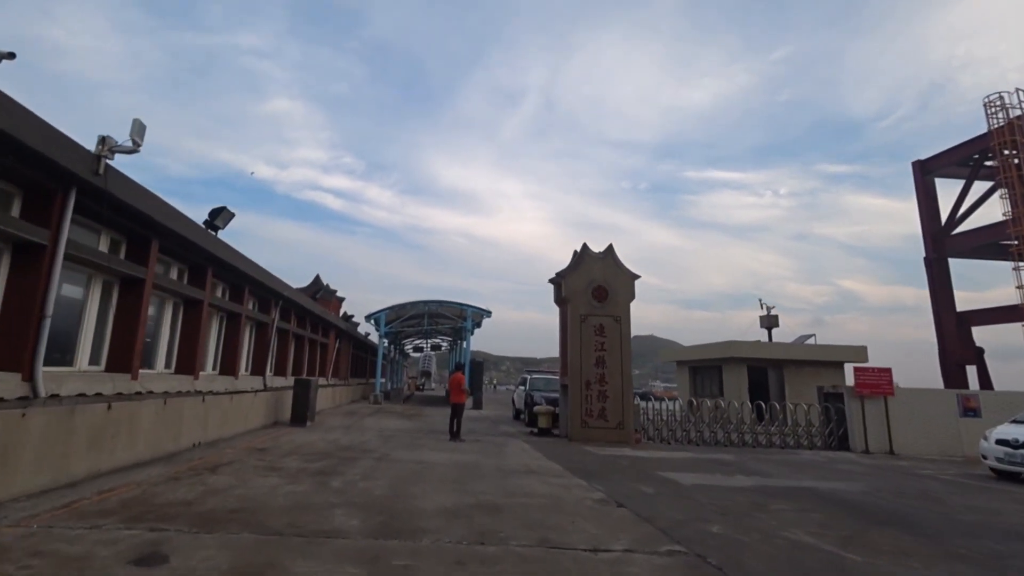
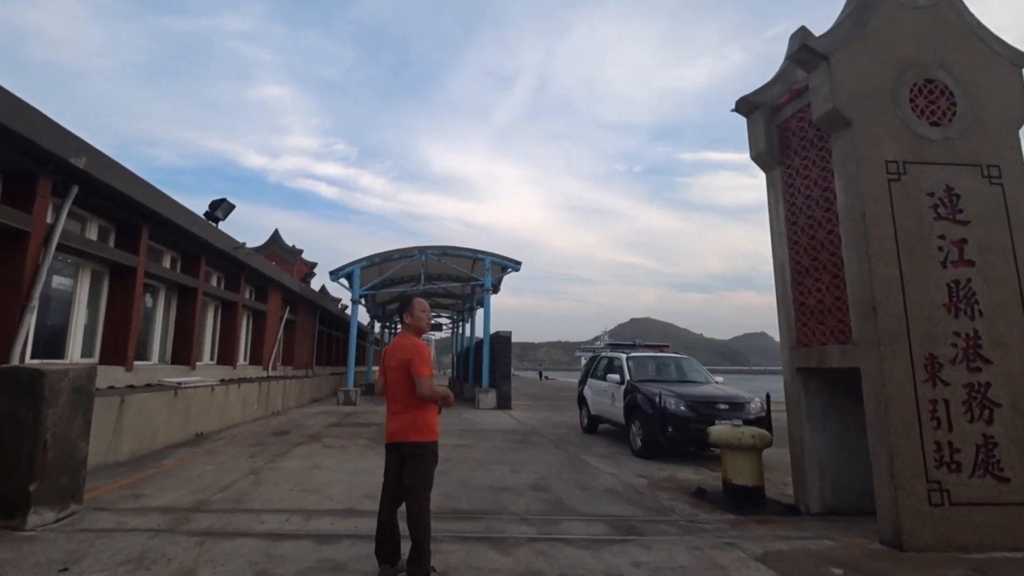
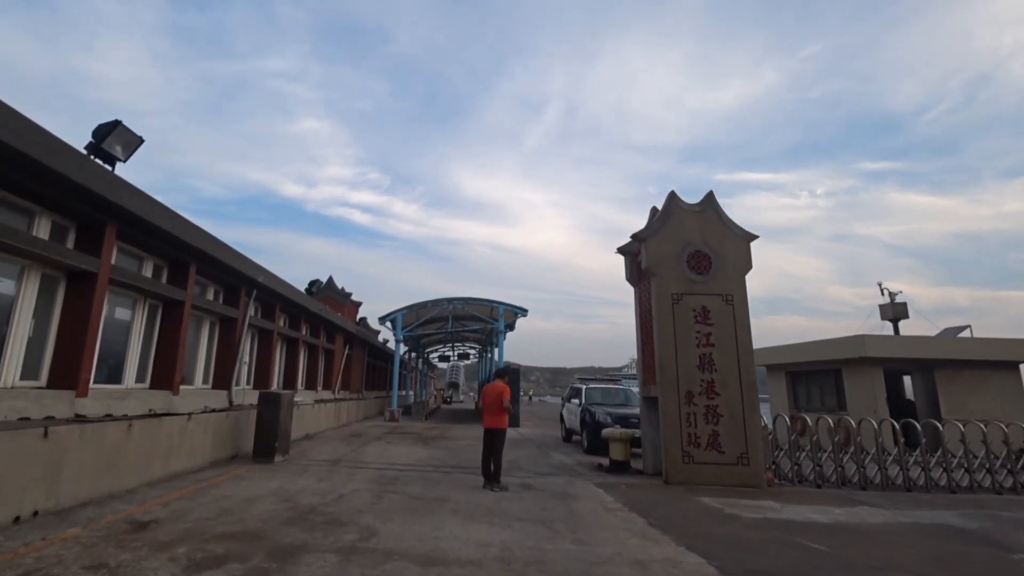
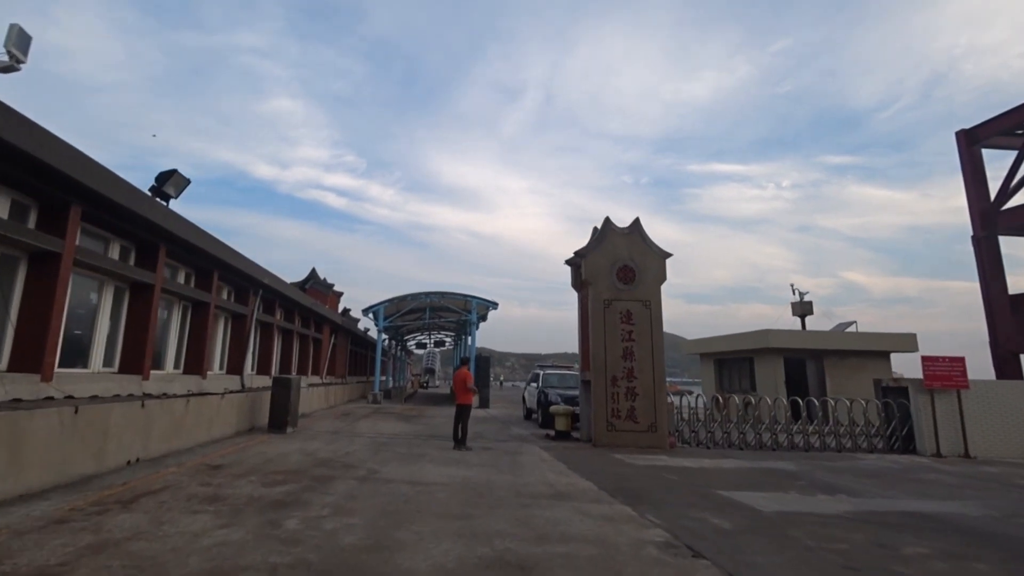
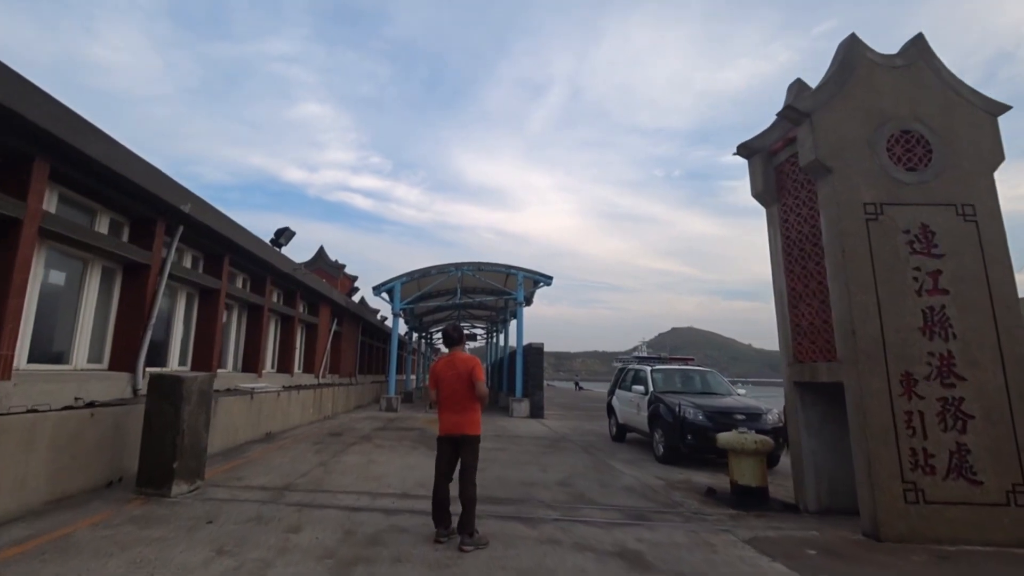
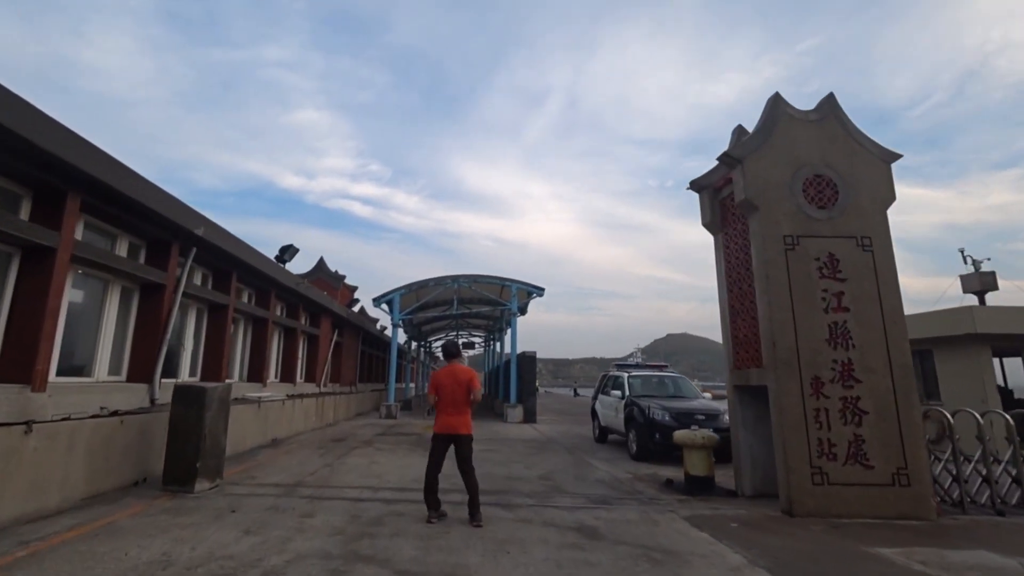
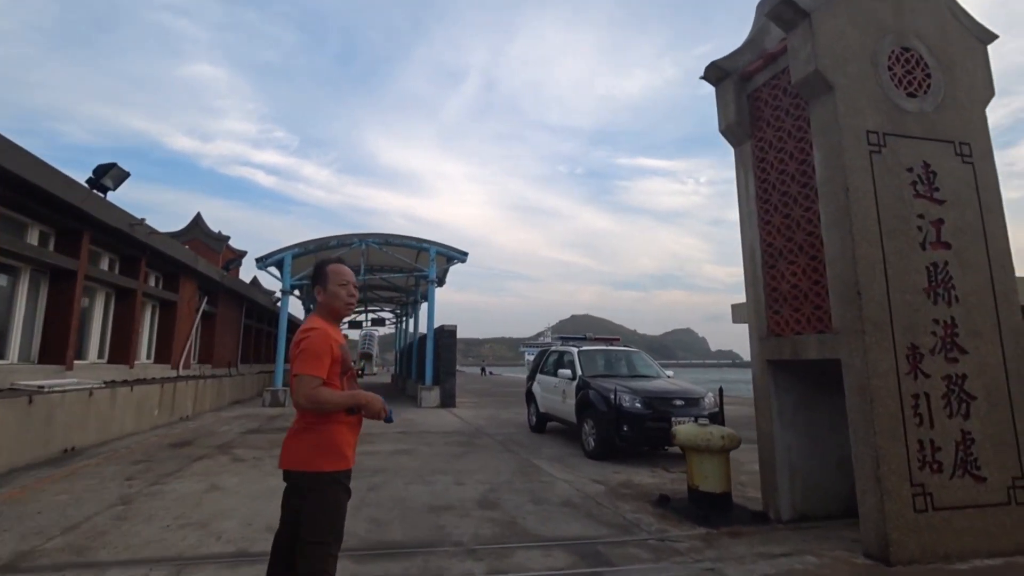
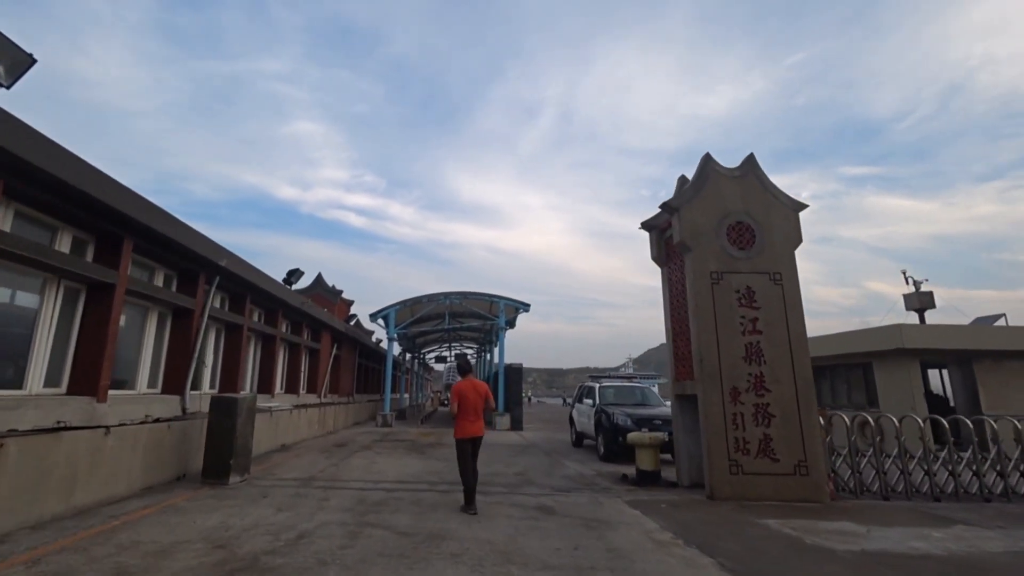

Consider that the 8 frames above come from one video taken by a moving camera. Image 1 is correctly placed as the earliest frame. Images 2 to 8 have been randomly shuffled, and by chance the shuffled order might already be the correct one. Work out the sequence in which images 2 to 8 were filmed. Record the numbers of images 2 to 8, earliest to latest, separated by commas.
4, 3, 8, 6, 5, 2, 7
